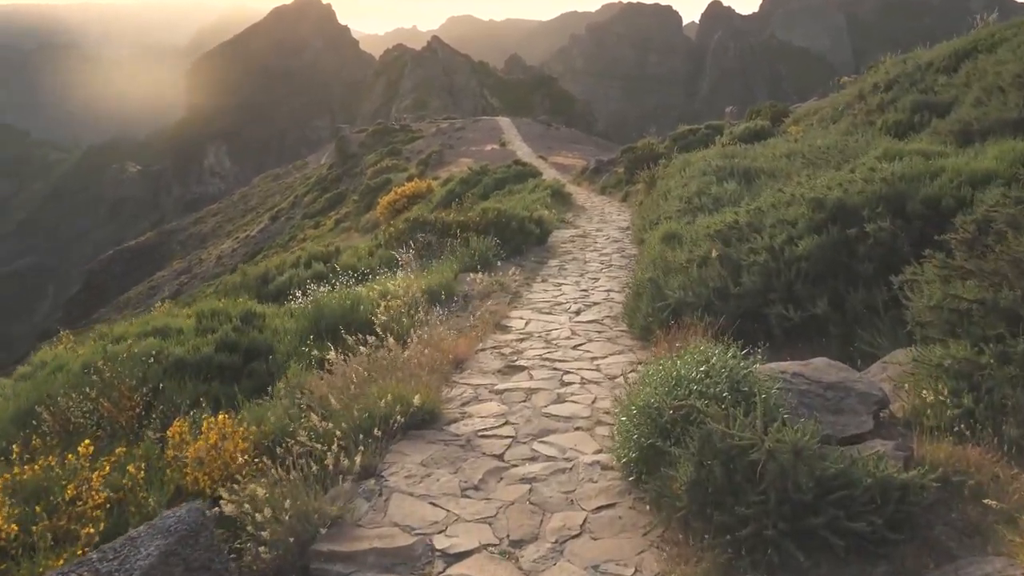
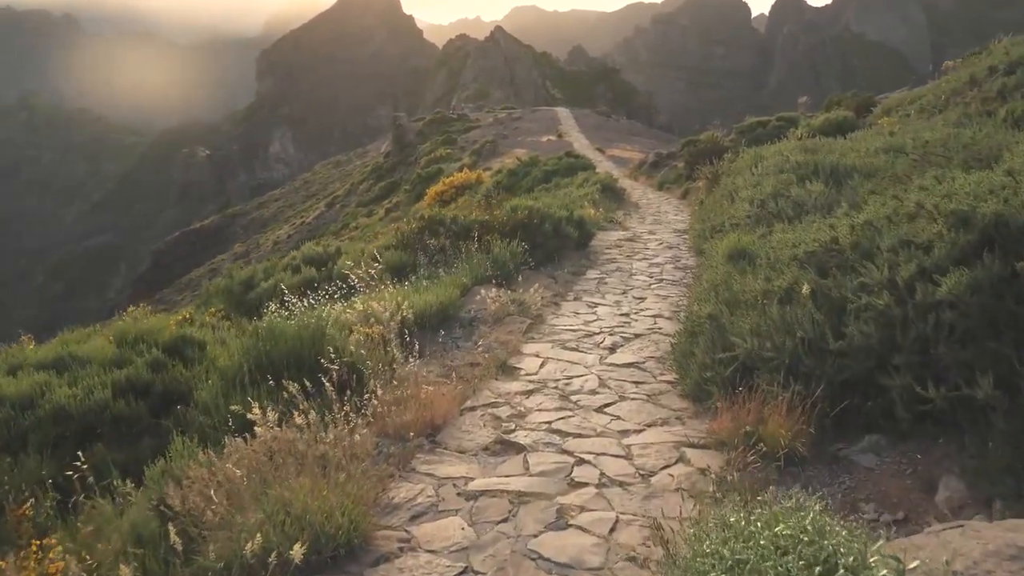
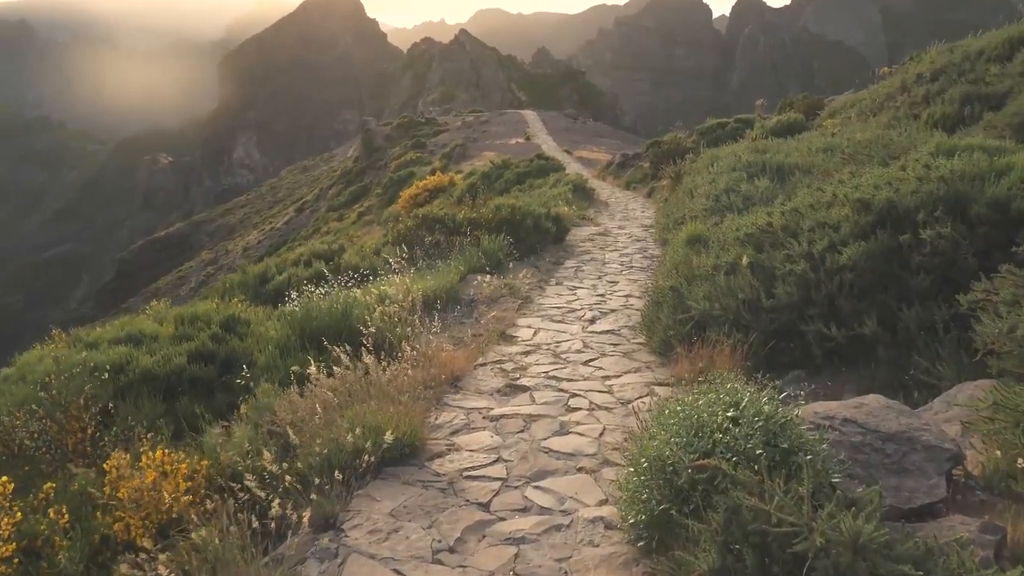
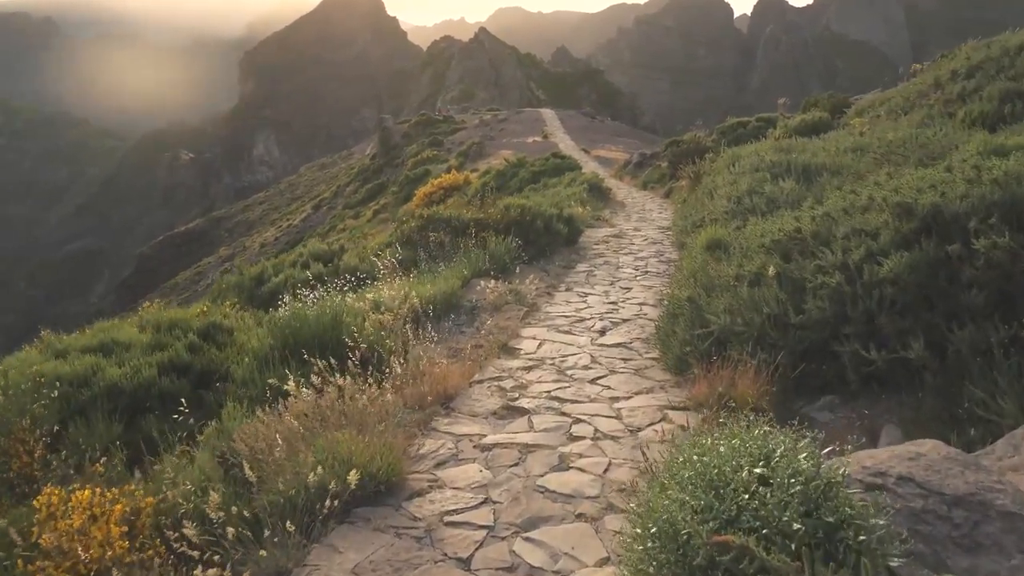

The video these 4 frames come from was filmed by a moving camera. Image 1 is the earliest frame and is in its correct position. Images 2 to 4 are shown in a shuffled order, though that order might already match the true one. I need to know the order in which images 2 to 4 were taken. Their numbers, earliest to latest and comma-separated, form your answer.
3, 4, 2
